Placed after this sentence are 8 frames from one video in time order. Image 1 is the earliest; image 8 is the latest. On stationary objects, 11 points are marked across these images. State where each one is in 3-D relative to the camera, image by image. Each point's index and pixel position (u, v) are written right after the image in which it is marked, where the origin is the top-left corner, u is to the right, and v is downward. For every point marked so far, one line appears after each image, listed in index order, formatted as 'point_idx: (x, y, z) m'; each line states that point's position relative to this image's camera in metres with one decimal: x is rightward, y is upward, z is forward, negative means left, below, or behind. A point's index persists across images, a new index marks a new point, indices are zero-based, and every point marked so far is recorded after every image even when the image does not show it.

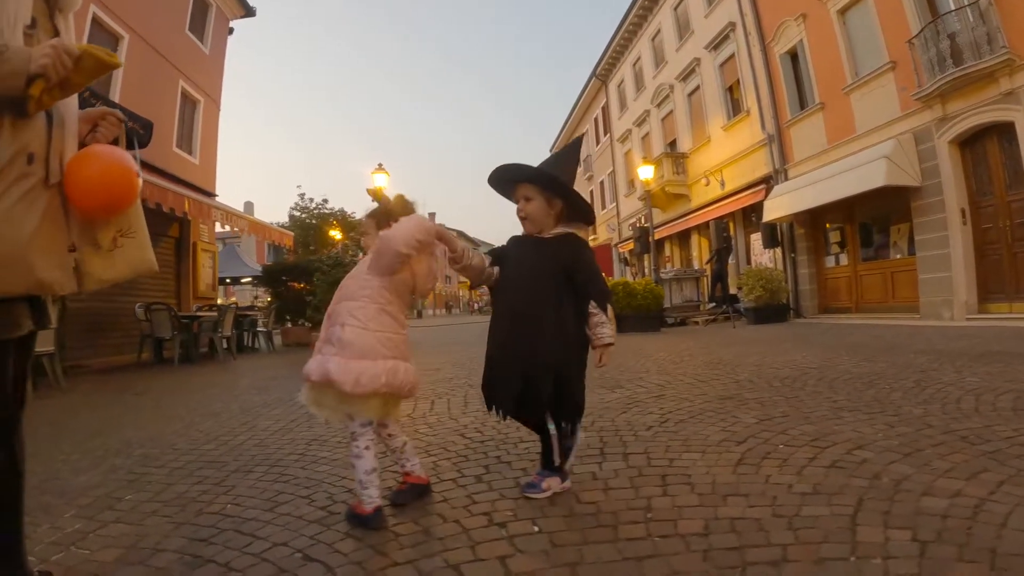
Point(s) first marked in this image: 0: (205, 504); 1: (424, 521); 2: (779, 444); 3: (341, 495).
0: (-1.7, -1.2, +3.0) m
1: (-0.4, -1.1, +2.5) m
2: (+1.5, -0.8, +3.0) m
3: (-0.9, -1.1, +2.9) m
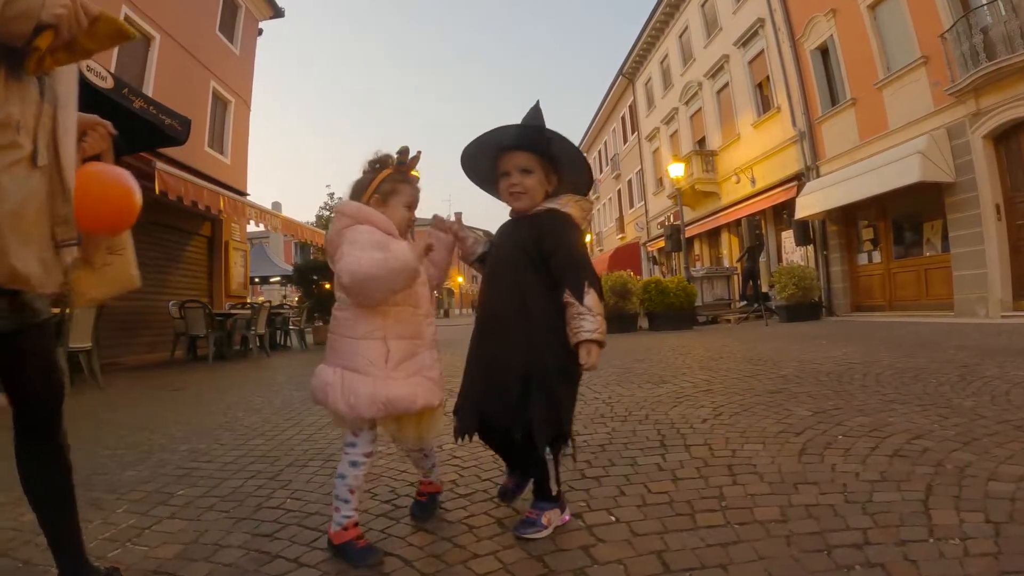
0: (-1.4, -1.1, +3.0) m
1: (-0.1, -1.0, +2.6) m
2: (+1.8, -0.8, +3.1) m
3: (-0.6, -1.0, +2.9) m
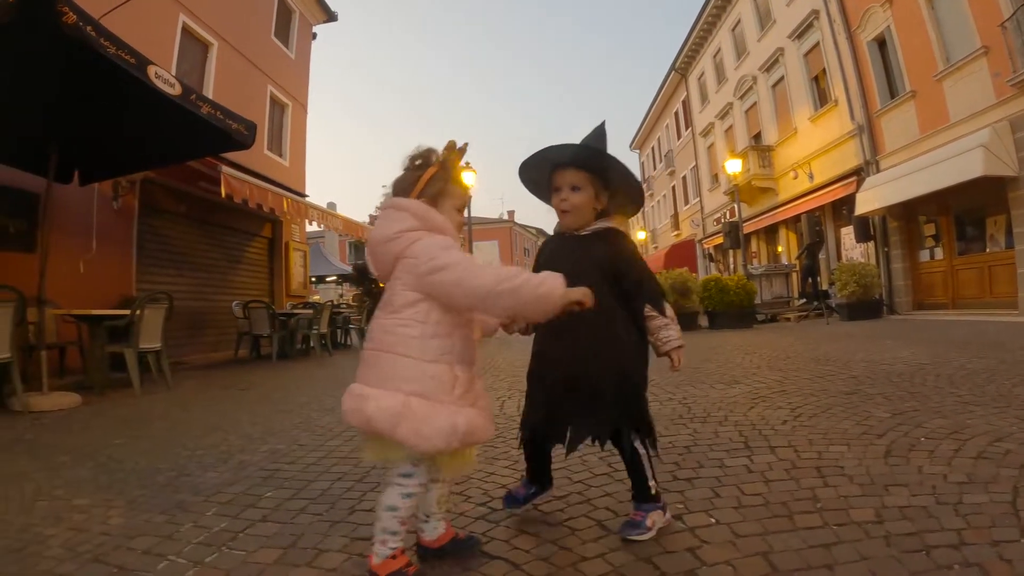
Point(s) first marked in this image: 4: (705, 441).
0: (-0.9, -1.2, +3.2) m
1: (+0.4, -1.1, +2.7) m
2: (+2.3, -0.8, +3.1) m
3: (-0.1, -1.1, +3.1) m
4: (+1.1, -0.9, +3.5) m
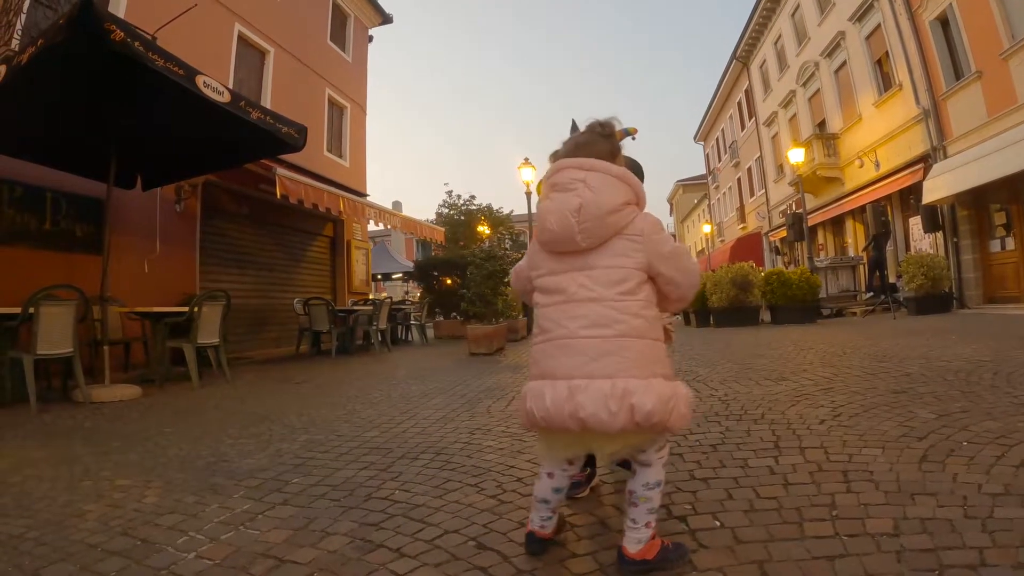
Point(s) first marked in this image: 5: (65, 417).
0: (-0.8, -1.2, +3.4) m
1: (+0.4, -1.1, +2.7) m
2: (+2.3, -0.8, +2.9) m
3: (0.0, -1.1, +3.2) m
4: (+1.2, -0.9, +3.4) m
5: (-3.8, -1.1, +4.8) m
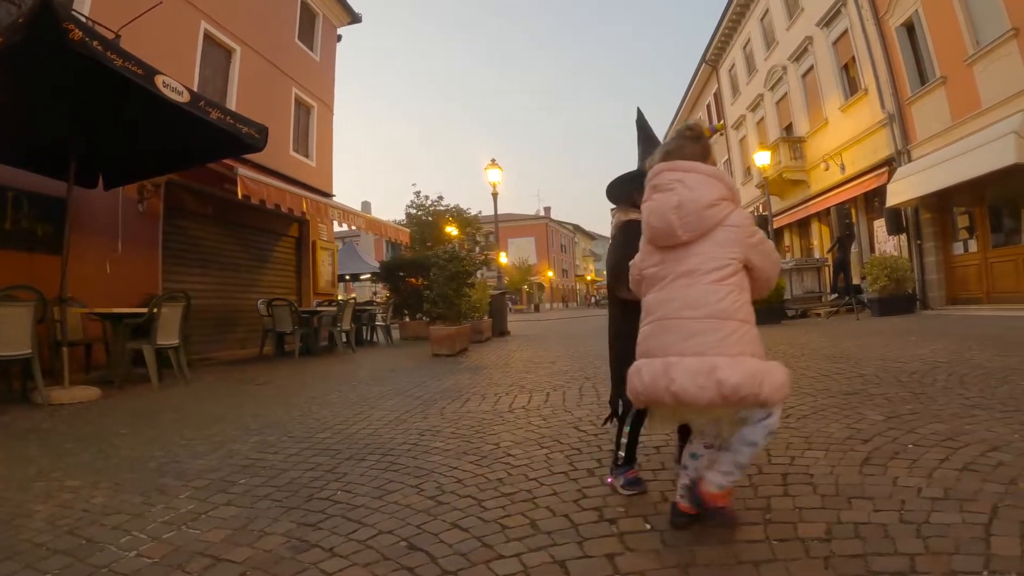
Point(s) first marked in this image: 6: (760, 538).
0: (-1.1, -1.2, +3.3) m
1: (+0.1, -1.1, +2.7) m
2: (+2.0, -0.8, +2.9) m
3: (-0.3, -1.1, +3.1) m
4: (+0.9, -0.9, +3.3) m
5: (-4.1, -1.1, +4.7) m
6: (+1.0, -1.0, +2.2) m
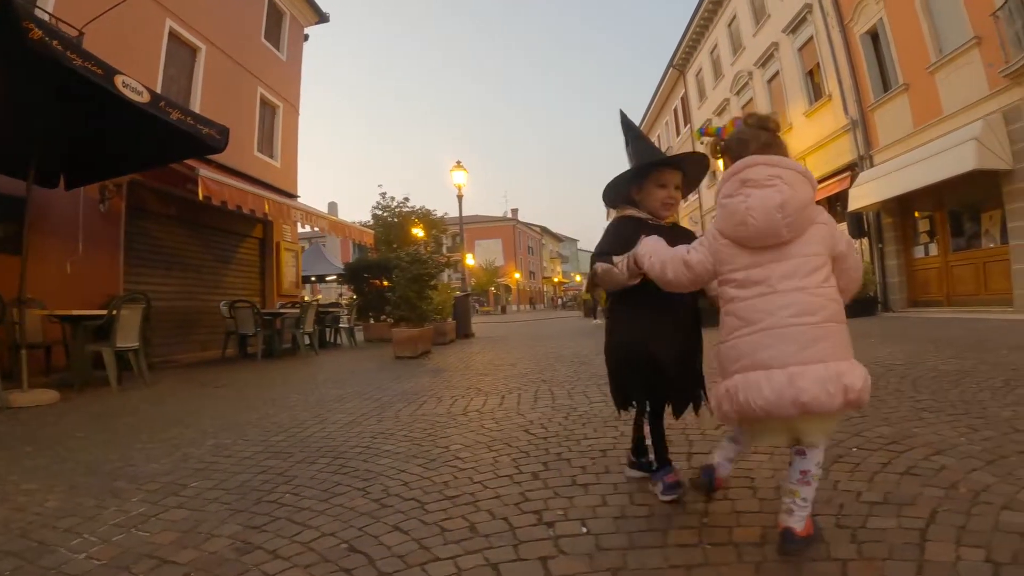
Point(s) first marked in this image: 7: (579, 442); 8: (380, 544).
0: (-1.4, -1.2, +3.2) m
1: (-0.2, -1.1, +2.6) m
2: (+1.7, -0.8, +2.8) m
3: (-0.6, -1.1, +3.0) m
4: (+0.6, -0.9, +3.3) m
5: (-4.4, -1.1, +4.6) m
6: (+0.7, -1.0, +2.2) m
7: (+0.4, -0.9, +3.4) m
8: (-0.6, -1.1, +2.4) m
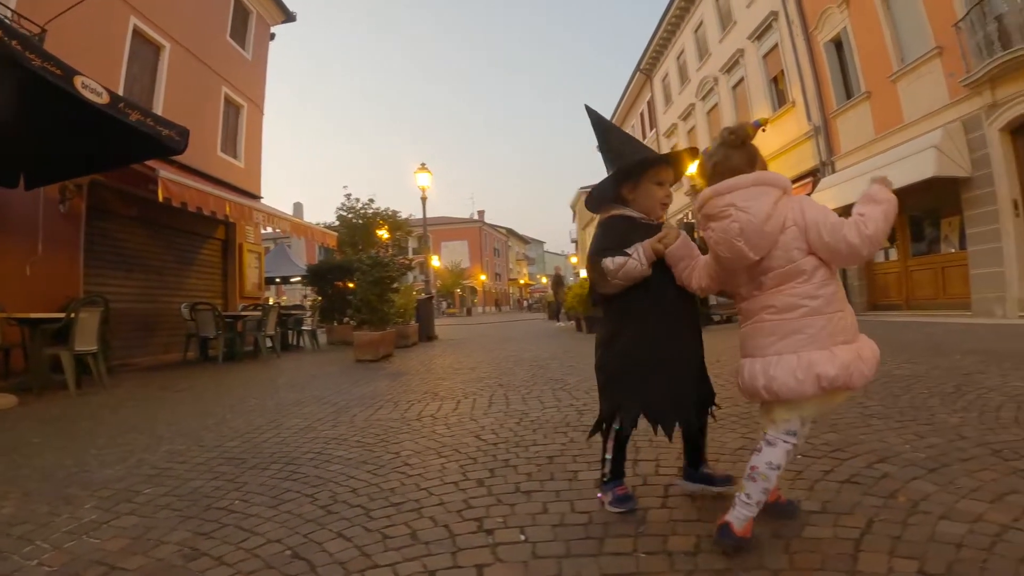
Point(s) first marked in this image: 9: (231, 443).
0: (-1.7, -1.2, +3.2) m
1: (-0.4, -1.1, +2.6) m
2: (+1.5, -0.8, +2.8) m
3: (-0.9, -1.1, +3.0) m
4: (+0.4, -1.0, +3.3) m
5: (-4.7, -1.1, +4.5) m
6: (+0.4, -1.0, +2.2) m
7: (+0.1, -1.0, +3.4) m
8: (-0.8, -1.2, +2.4) m
9: (-2.1, -1.1, +4.1) m
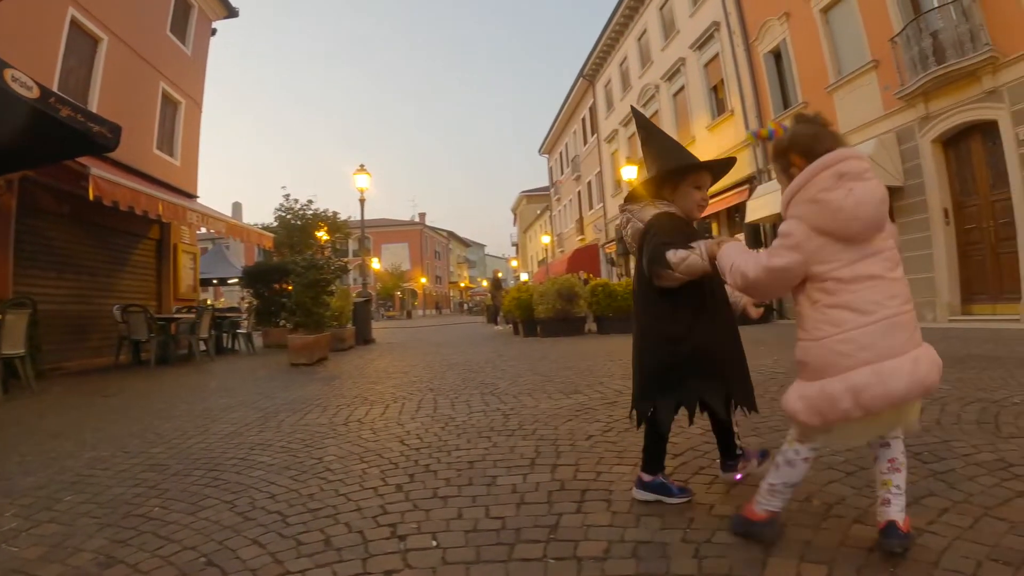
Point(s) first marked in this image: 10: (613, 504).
0: (-2.1, -1.2, +3.0) m
1: (-0.8, -1.1, +2.5) m
2: (+1.1, -0.9, +2.8) m
3: (-1.3, -1.1, +2.9) m
4: (0.0, -1.0, +3.2) m
5: (-5.2, -1.1, +4.2) m
6: (+0.1, -1.0, +2.1) m
7: (-0.3, -1.0, +3.3) m
8: (-1.2, -1.2, +2.3) m
9: (-2.5, -1.2, +4.0) m
10: (+0.5, -1.0, +2.5) m
